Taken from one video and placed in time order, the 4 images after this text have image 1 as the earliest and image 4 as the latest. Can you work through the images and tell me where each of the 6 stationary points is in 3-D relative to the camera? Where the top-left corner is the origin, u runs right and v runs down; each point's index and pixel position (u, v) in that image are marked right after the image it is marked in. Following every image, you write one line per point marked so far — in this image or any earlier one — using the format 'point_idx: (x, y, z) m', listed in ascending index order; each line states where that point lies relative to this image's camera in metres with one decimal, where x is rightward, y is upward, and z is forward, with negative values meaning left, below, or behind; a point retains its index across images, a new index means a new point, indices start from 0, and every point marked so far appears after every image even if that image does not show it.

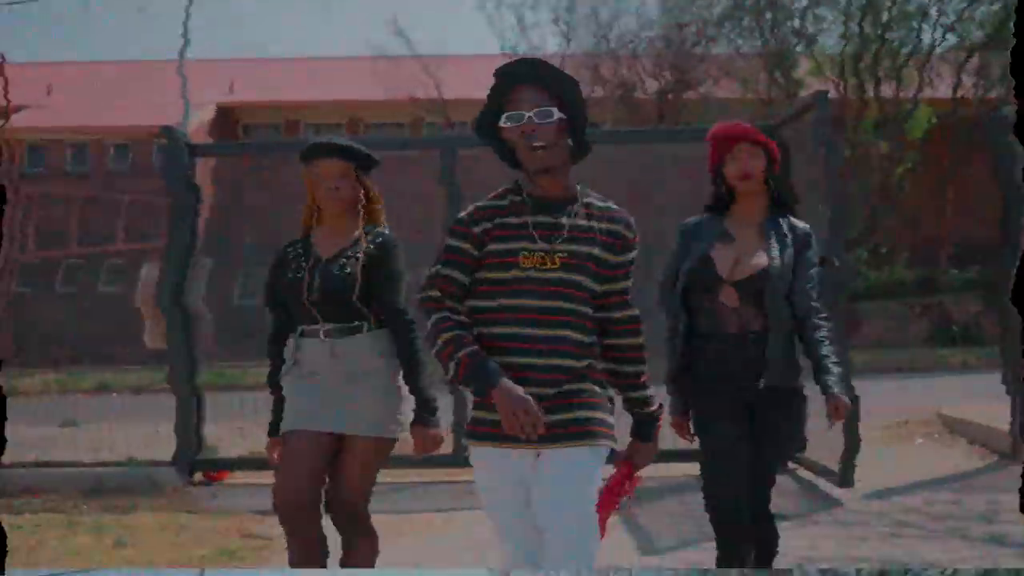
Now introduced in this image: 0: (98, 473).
0: (-2.9, -1.3, +8.0) m
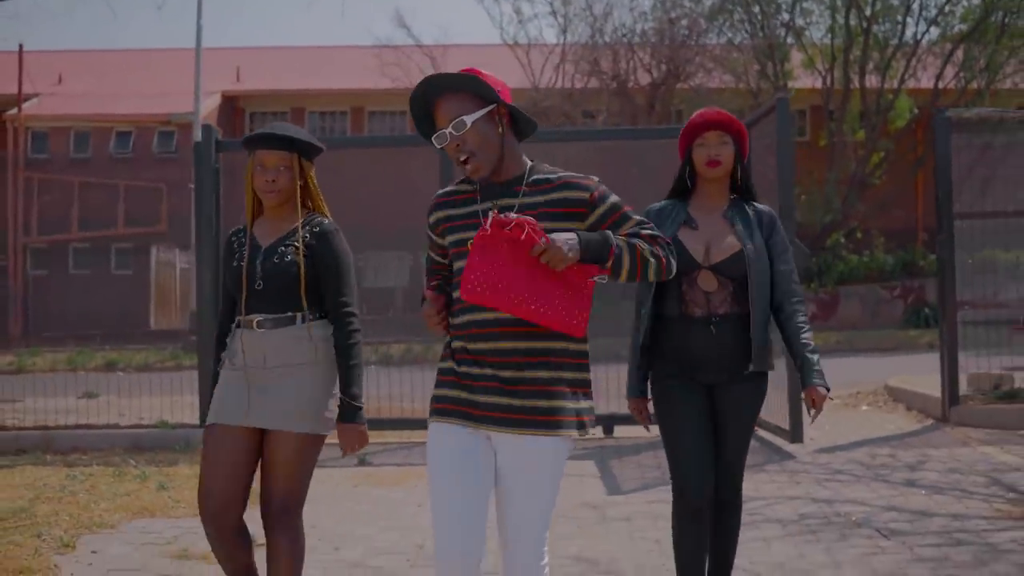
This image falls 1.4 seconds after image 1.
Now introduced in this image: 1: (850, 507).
0: (-3.0, -1.2, +9.0) m
1: (+1.9, -1.2, +6.2) m
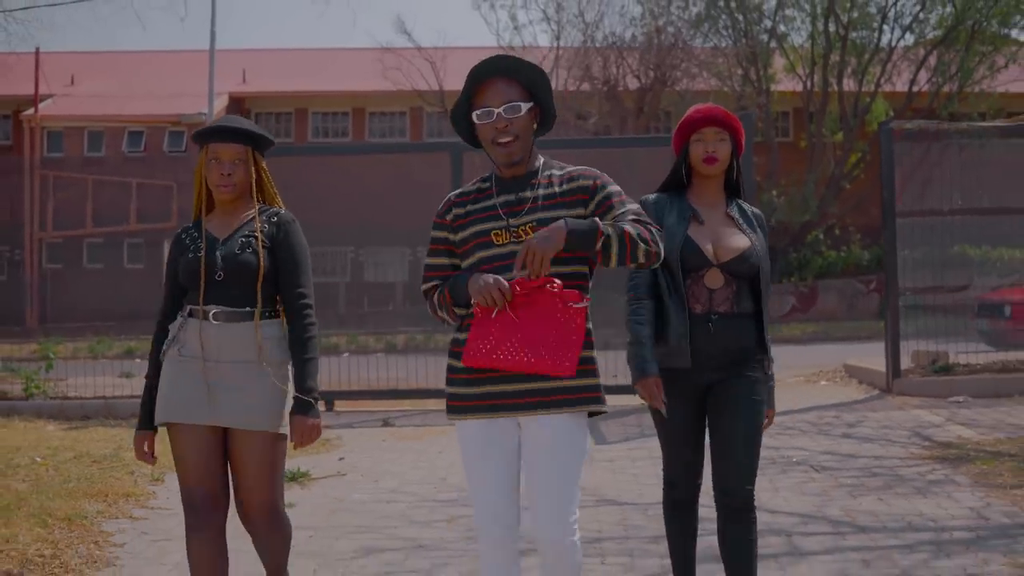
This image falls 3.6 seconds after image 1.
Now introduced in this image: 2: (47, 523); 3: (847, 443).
0: (-3.0, -1.1, +10.4) m
1: (+1.9, -1.1, +7.6) m
2: (-2.4, -1.2, +5.8) m
3: (+2.3, -1.1, +7.9) m
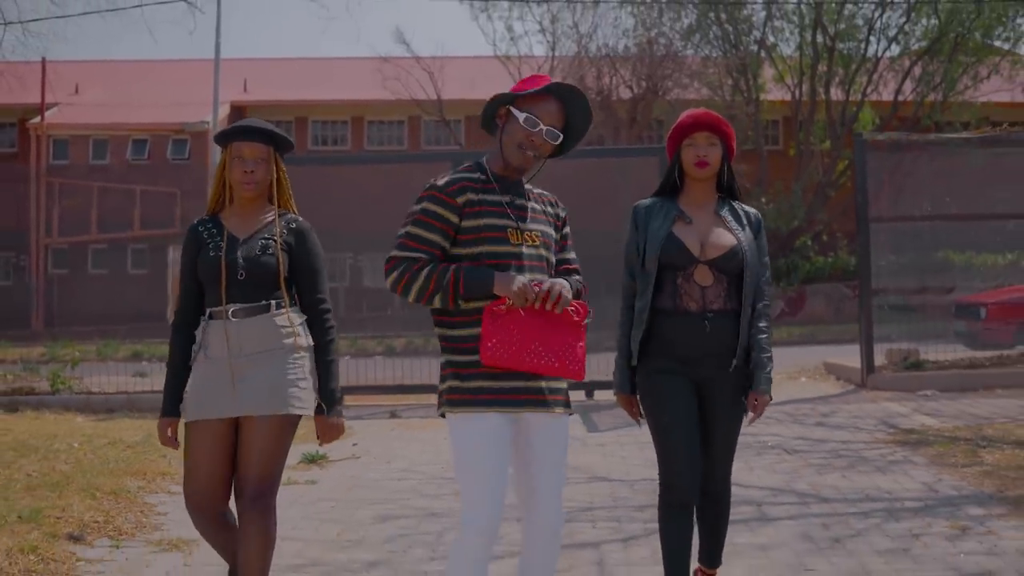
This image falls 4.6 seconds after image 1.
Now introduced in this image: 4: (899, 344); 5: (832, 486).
0: (-3.0, -1.1, +11.0) m
1: (+1.9, -1.1, +8.3) m
2: (-2.4, -1.2, +6.5) m
3: (+2.3, -1.1, +8.6) m
4: (+3.9, -0.6, +11.4) m
5: (+1.9, -1.2, +6.7) m
